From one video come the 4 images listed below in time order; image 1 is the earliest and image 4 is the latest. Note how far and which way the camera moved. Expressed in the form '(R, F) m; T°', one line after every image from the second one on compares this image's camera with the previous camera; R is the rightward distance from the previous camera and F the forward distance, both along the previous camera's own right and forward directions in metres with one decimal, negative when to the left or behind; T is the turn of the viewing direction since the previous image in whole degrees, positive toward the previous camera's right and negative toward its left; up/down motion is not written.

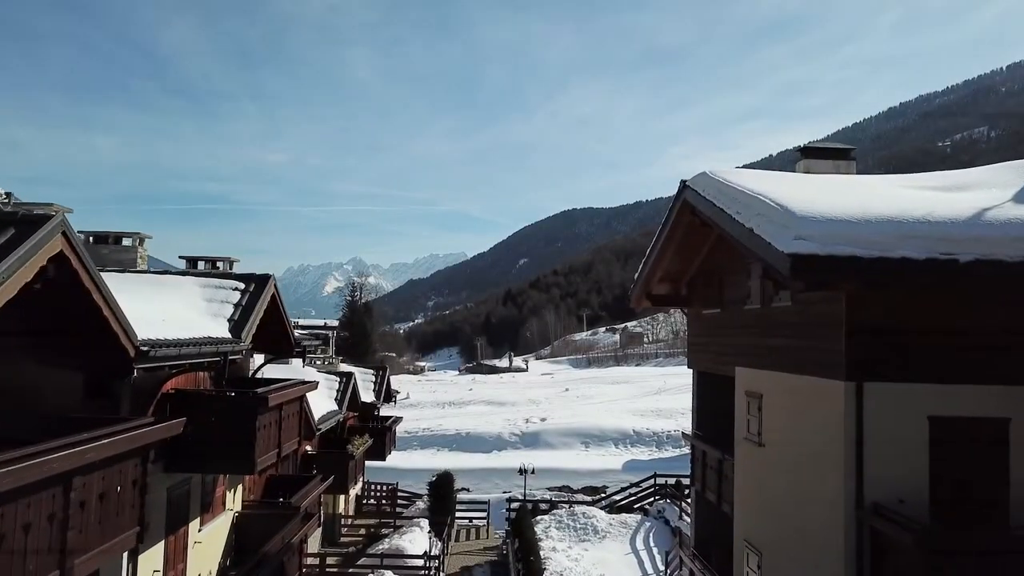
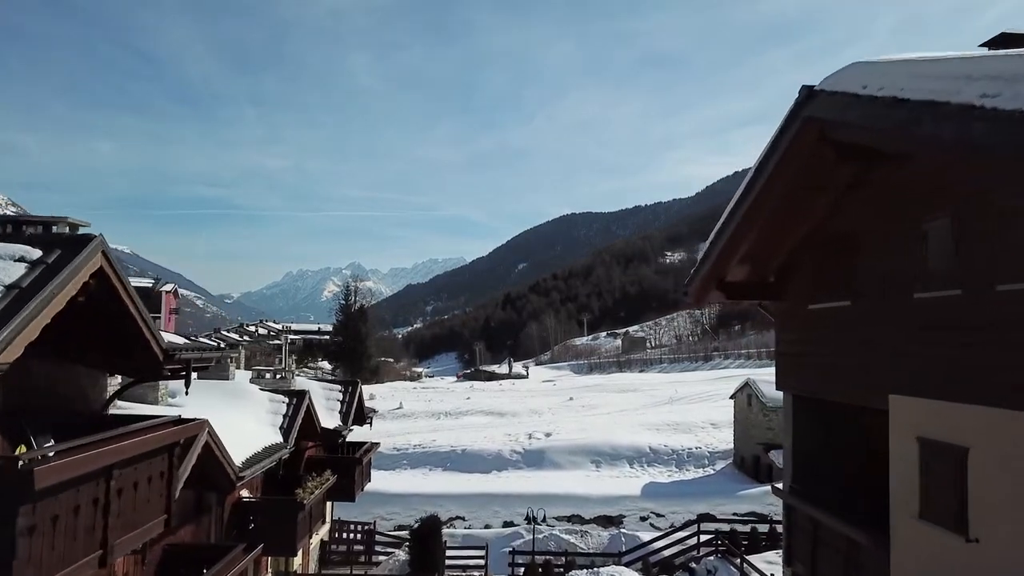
(-0.1, +3.7) m; 0°
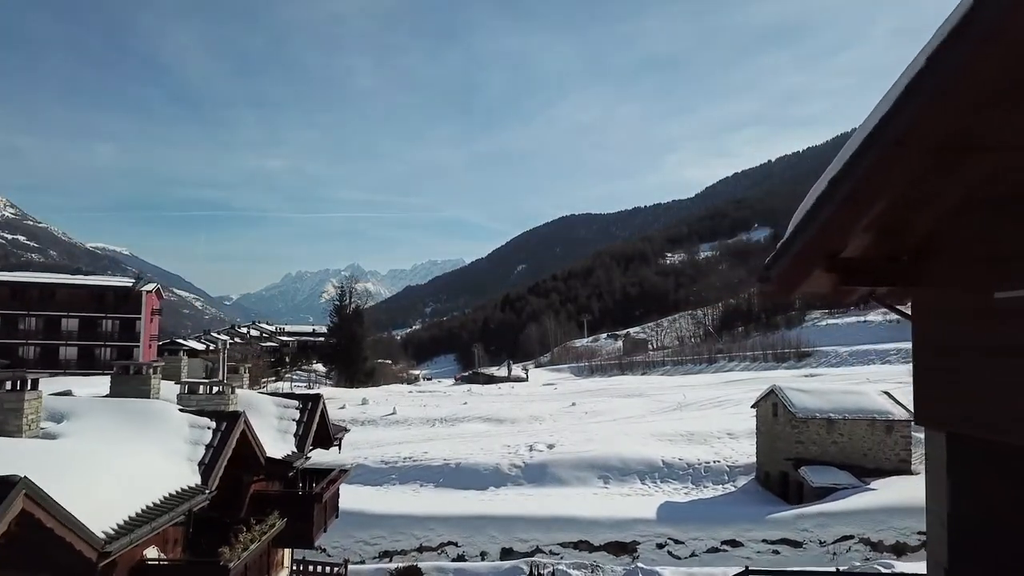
(0.0, +2.8) m; 0°
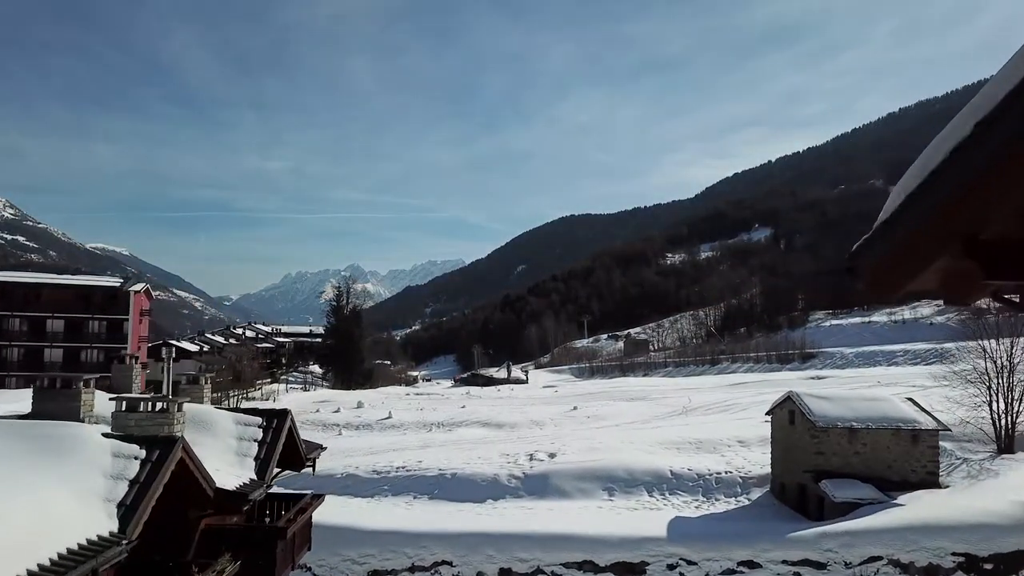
(0.0, +1.6) m; 0°
